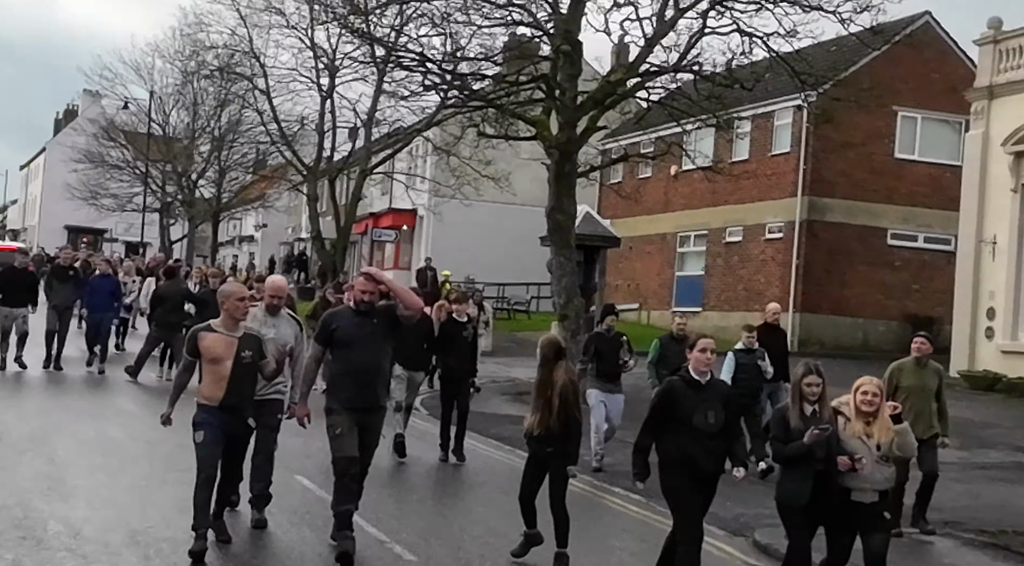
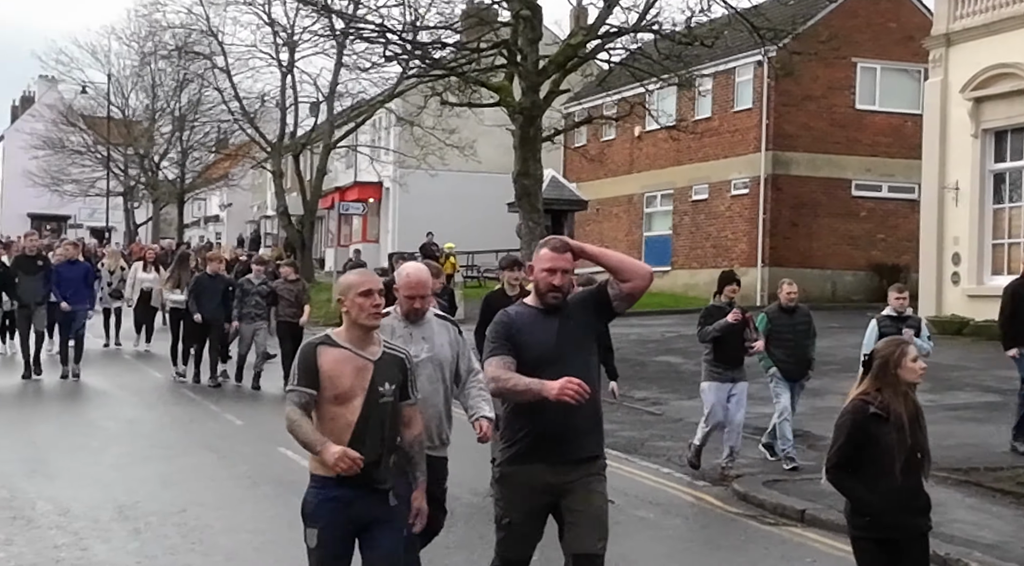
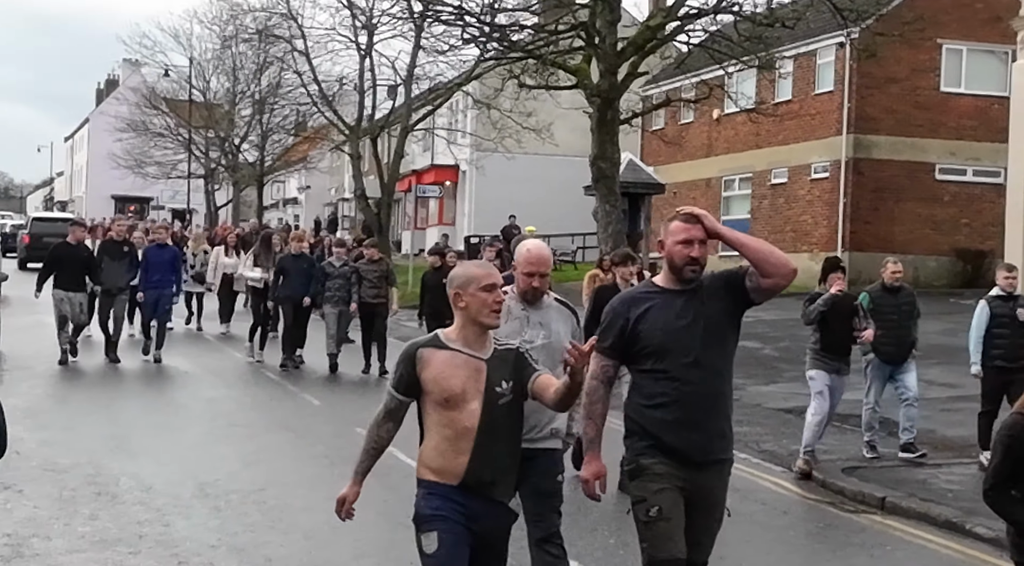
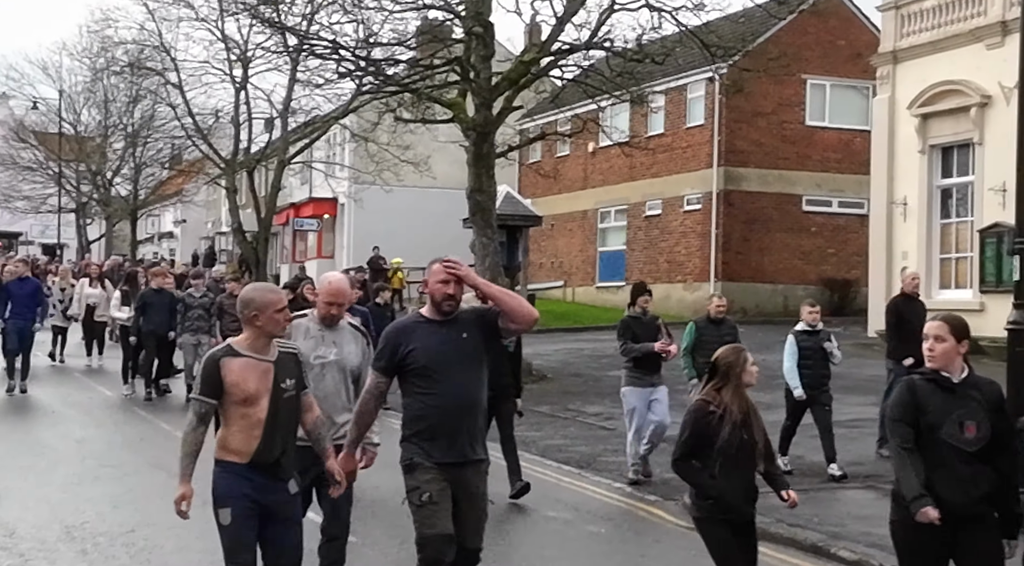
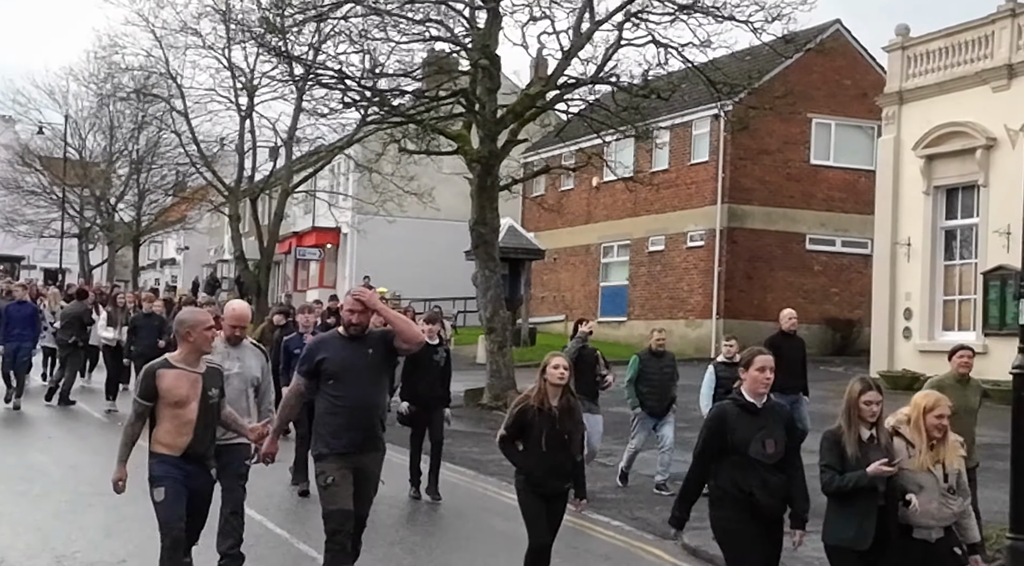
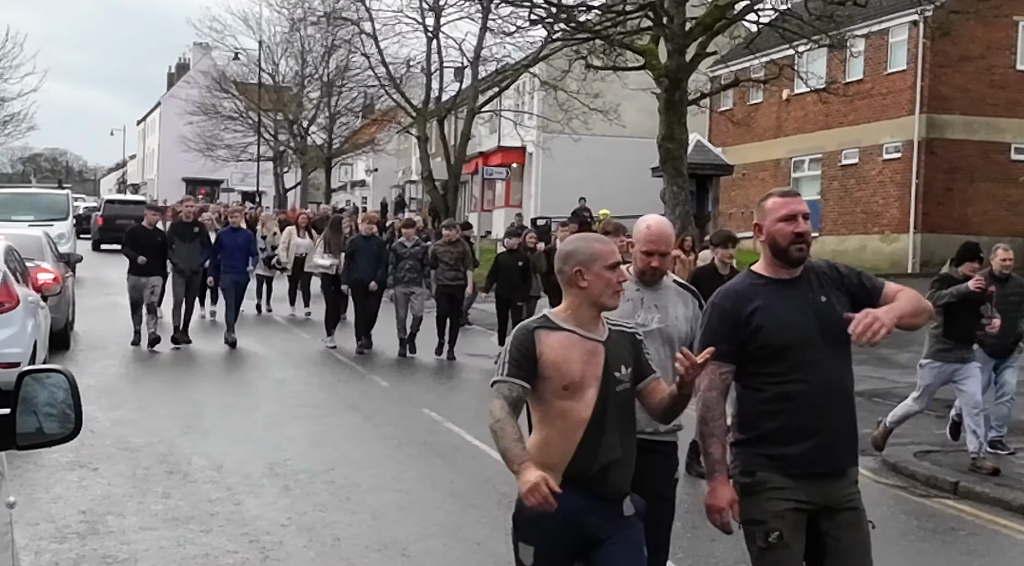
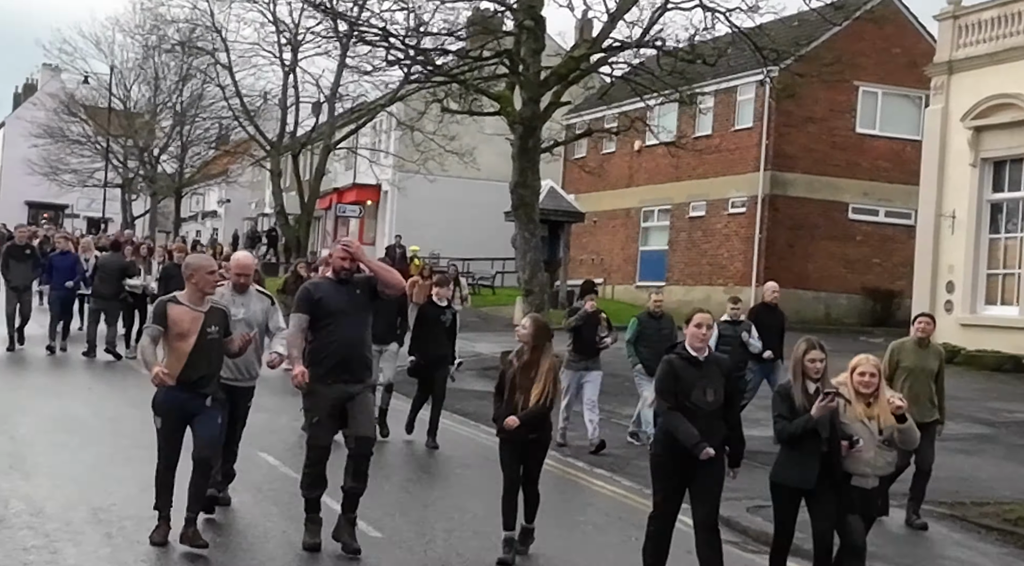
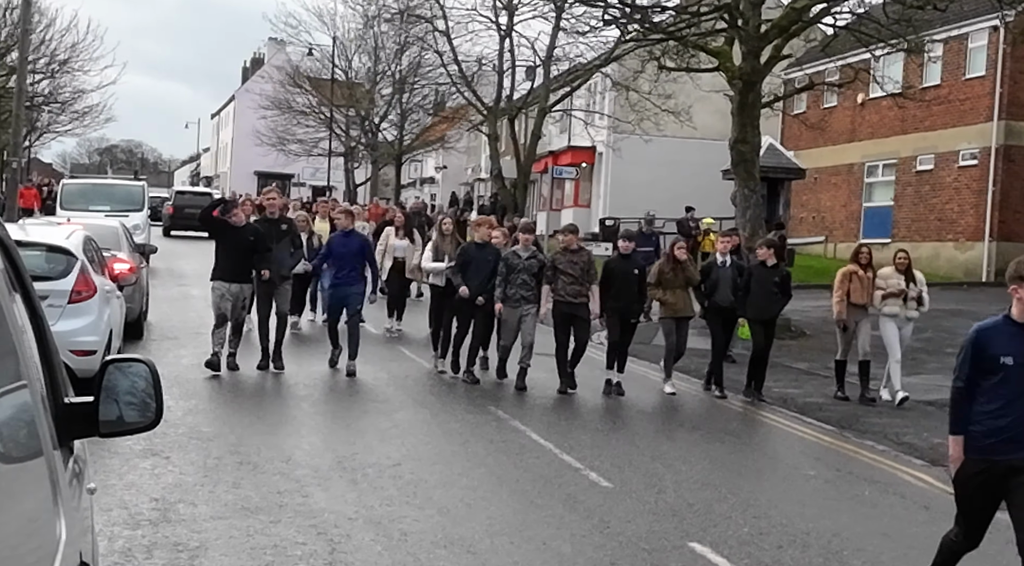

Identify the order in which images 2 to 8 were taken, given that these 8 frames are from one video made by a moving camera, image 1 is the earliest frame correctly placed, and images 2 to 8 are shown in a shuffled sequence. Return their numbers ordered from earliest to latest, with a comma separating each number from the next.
7, 5, 4, 2, 3, 6, 8
